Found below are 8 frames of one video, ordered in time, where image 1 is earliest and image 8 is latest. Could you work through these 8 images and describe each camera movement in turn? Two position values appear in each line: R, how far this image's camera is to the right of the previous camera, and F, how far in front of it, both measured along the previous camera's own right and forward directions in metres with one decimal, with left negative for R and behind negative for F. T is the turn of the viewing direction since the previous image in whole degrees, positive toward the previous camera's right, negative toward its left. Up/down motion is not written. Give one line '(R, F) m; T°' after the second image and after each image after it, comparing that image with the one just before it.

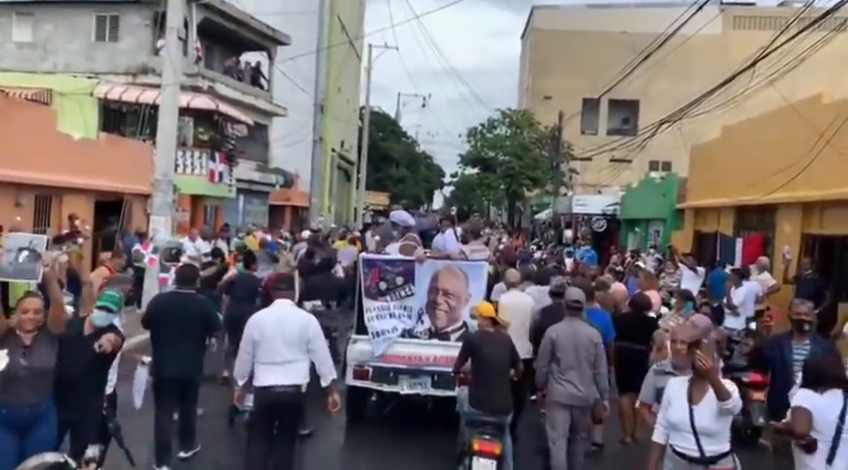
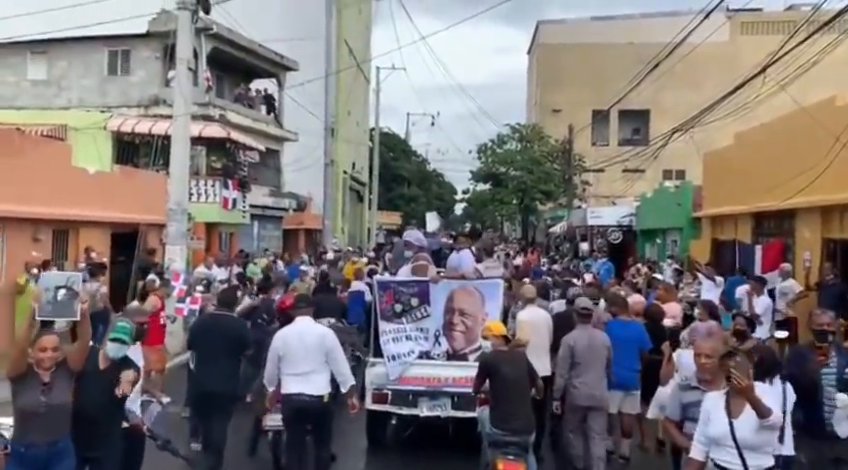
(0.0, +0.1) m; -1°
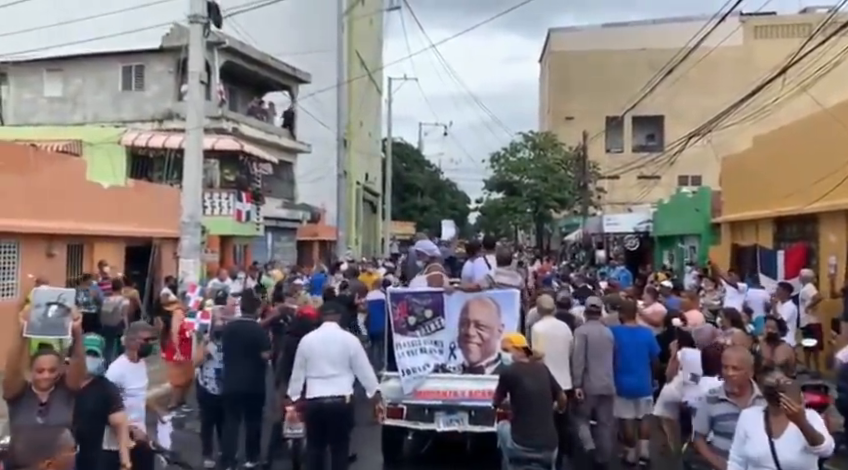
(0.0, +0.2) m; -1°
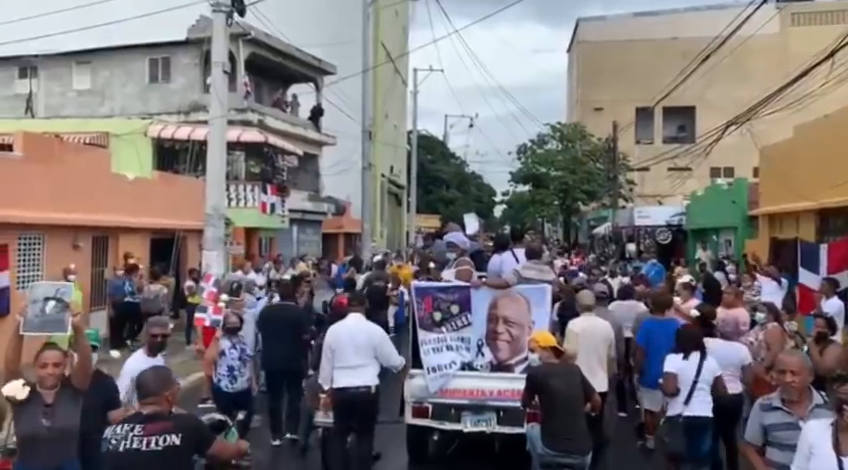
(-0.1, +0.4) m; -2°
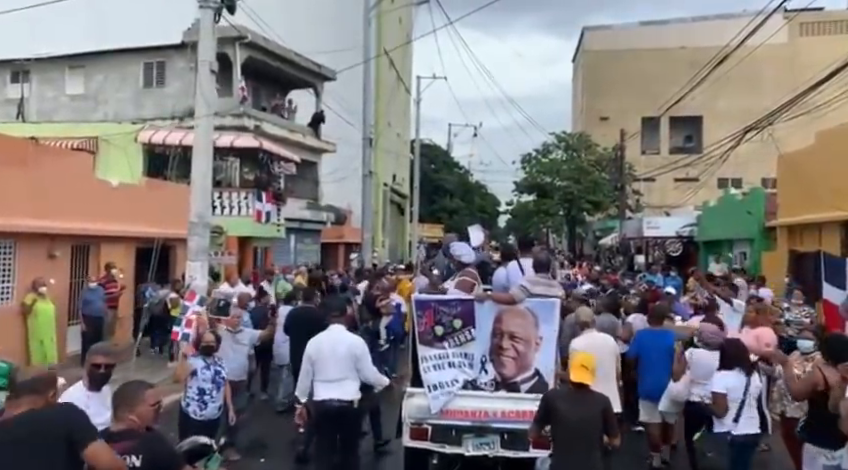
(+0.1, +1.0) m; 0°
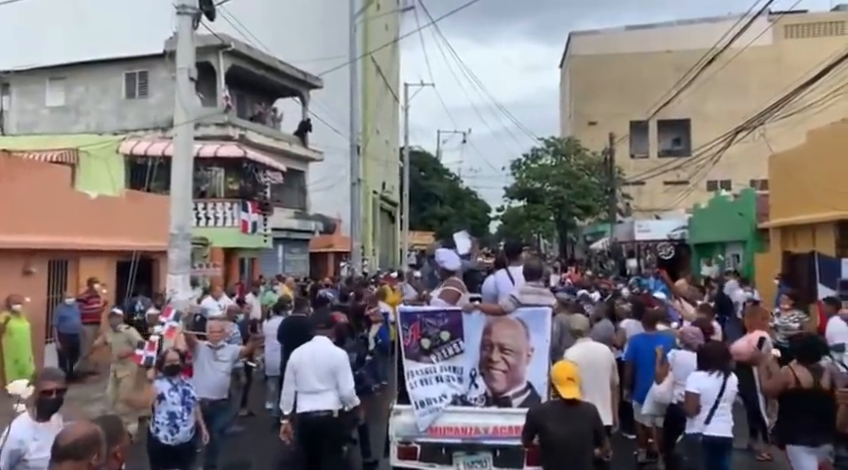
(+0.1, +0.4) m; +1°
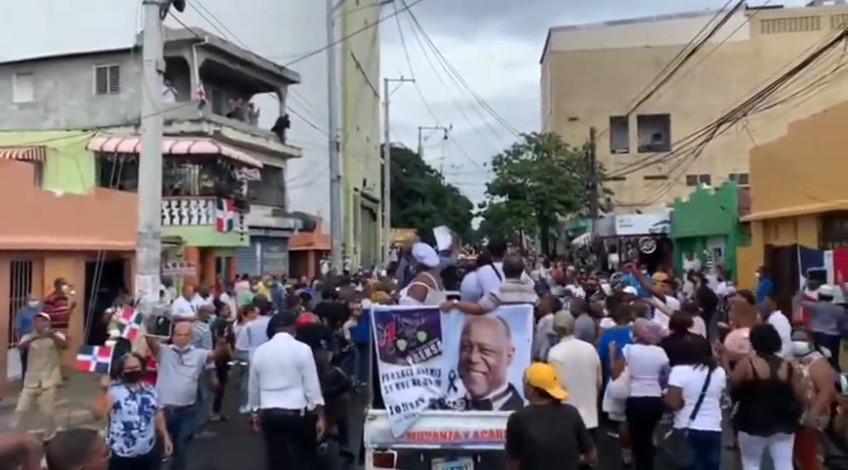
(+0.1, +0.4) m; +1°
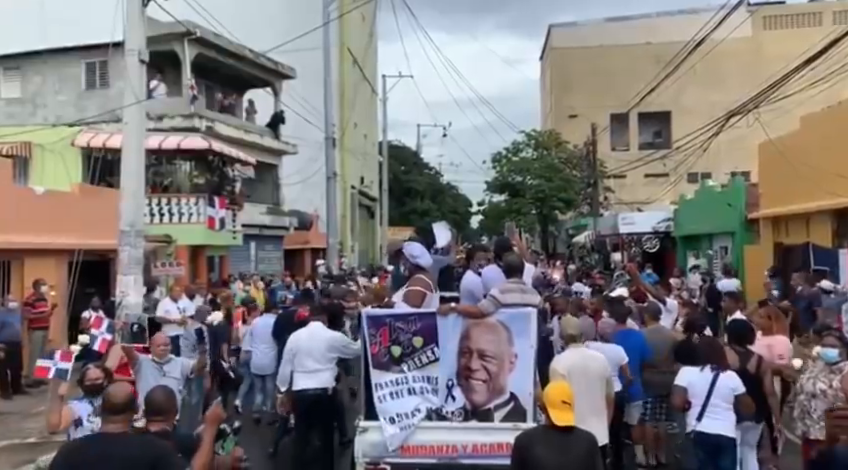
(+0.1, +0.7) m; 0°
